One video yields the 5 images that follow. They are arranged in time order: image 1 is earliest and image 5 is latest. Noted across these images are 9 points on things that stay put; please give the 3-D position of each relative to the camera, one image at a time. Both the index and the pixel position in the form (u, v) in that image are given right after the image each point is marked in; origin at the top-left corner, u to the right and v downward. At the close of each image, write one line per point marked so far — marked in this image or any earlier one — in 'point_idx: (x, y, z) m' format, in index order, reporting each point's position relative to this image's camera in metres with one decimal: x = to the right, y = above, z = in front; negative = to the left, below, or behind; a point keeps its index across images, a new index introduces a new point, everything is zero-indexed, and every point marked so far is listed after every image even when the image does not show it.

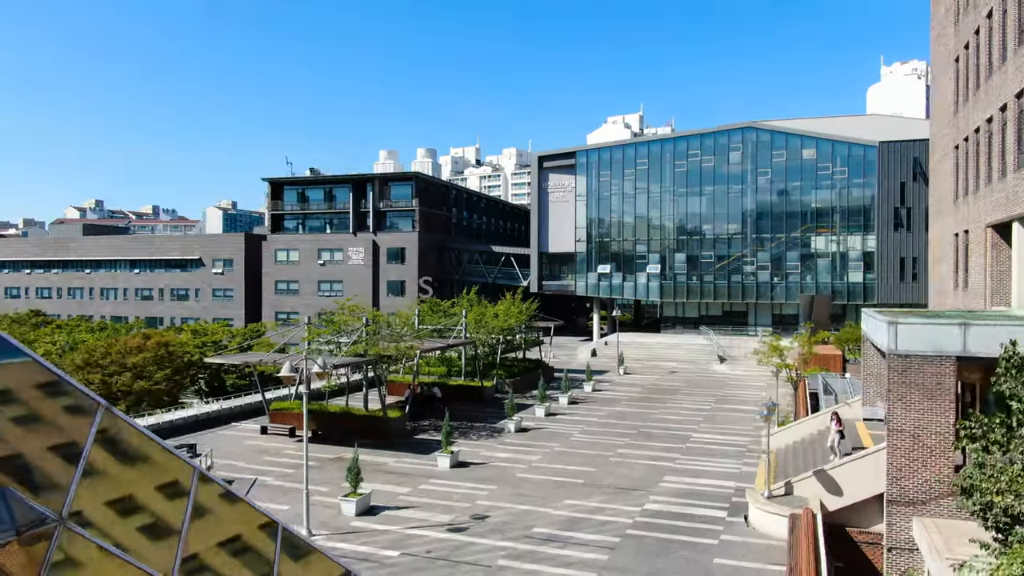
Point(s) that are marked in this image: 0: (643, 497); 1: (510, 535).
0: (+3.6, -5.8, +19.2) m
1: (-0.1, -5.7, +16.1) m
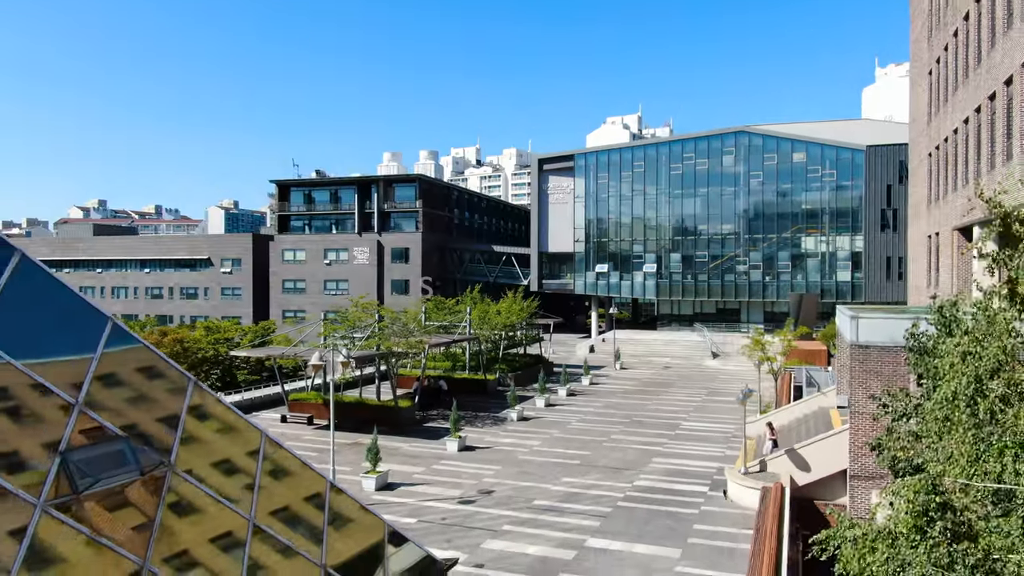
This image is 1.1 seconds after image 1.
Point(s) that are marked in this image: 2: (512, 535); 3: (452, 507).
0: (+3.7, -5.7, +21.2) m
1: (0.0, -5.7, +18.1) m
2: (0.0, -5.8, +16.1) m
3: (-1.6, -5.7, +18.0) m
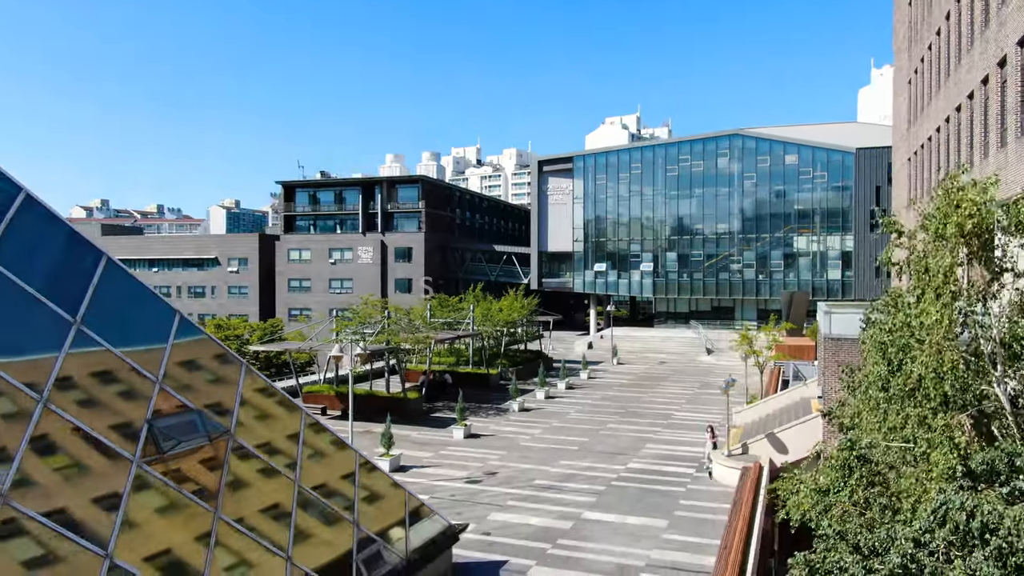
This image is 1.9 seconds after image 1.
0: (+3.8, -5.6, +22.9) m
1: (+0.1, -5.6, +19.8) m
2: (0.0, -5.7, +17.8) m
3: (-1.5, -5.6, +19.7) m
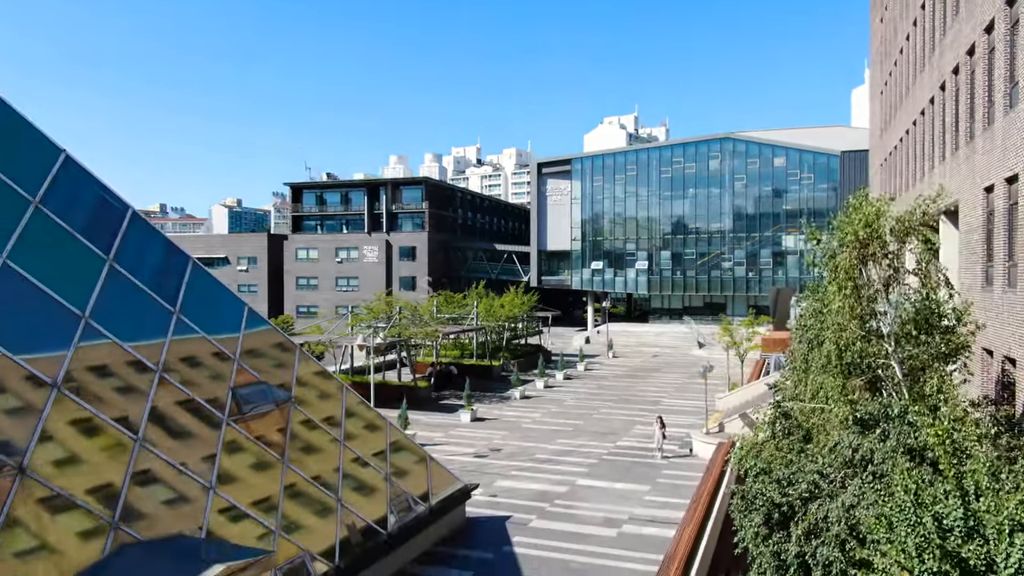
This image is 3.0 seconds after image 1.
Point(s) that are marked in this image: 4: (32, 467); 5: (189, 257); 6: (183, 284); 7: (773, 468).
0: (+3.9, -5.5, +25.6) m
1: (+0.2, -5.6, +22.5) m
2: (+0.1, -5.6, +20.5) m
3: (-1.4, -5.6, +22.3) m
4: (-6.3, -2.4, +9.1) m
5: (-6.1, +0.6, +13.0) m
6: (-6.1, +0.1, +12.7) m
7: (+4.2, -2.9, +11.2) m
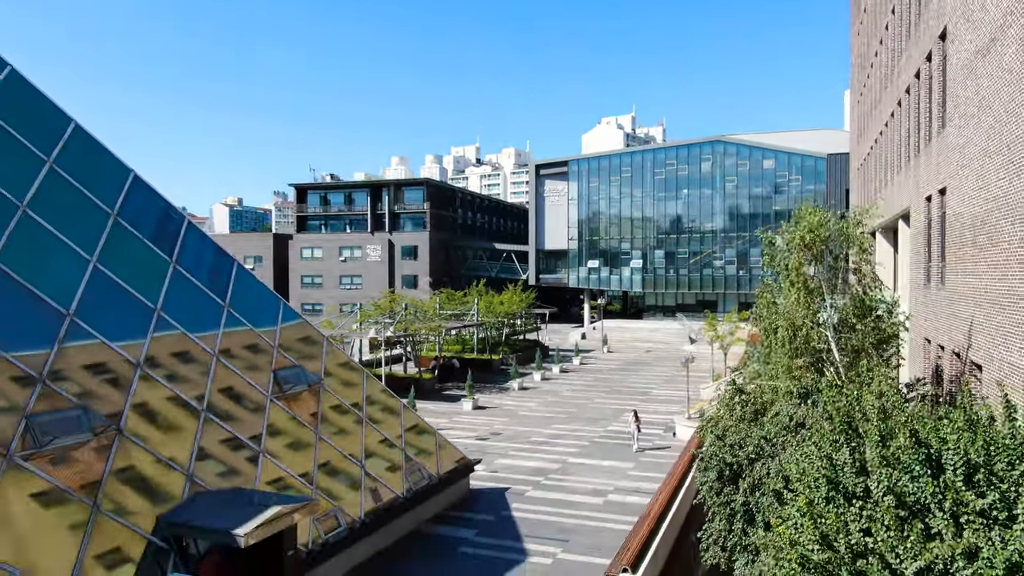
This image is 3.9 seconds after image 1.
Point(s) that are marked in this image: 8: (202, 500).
0: (+3.8, -5.5, +27.8) m
1: (+0.1, -5.5, +24.7) m
2: (+0.1, -5.6, +22.7) m
3: (-1.4, -5.5, +24.6) m
4: (-6.4, -2.3, +11.4) m
5: (-6.1, +0.6, +15.2) m
6: (-6.1, +0.1, +15.0) m
7: (+4.2, -2.9, +13.5) m
8: (-5.4, -3.7, +12.0) m
